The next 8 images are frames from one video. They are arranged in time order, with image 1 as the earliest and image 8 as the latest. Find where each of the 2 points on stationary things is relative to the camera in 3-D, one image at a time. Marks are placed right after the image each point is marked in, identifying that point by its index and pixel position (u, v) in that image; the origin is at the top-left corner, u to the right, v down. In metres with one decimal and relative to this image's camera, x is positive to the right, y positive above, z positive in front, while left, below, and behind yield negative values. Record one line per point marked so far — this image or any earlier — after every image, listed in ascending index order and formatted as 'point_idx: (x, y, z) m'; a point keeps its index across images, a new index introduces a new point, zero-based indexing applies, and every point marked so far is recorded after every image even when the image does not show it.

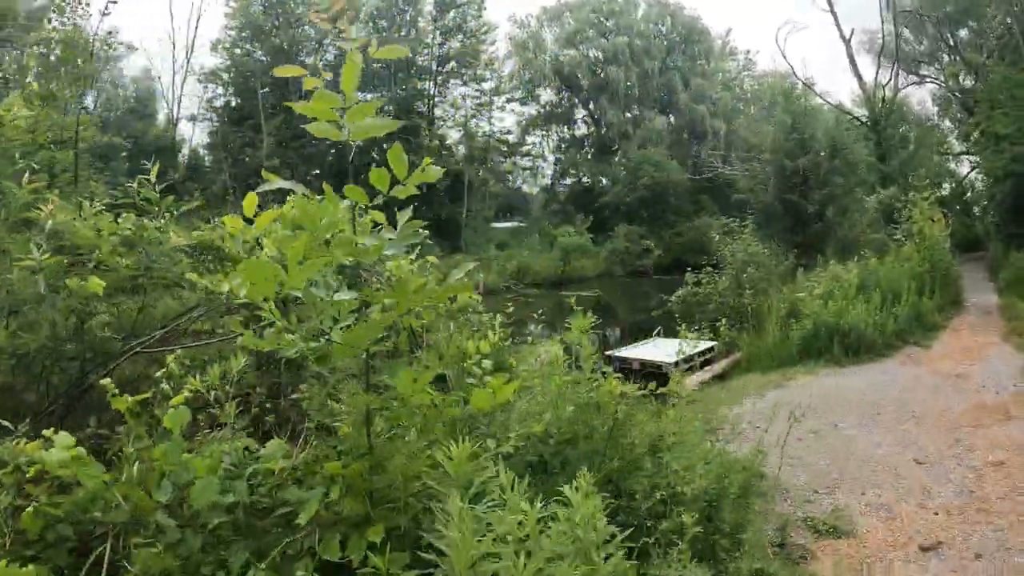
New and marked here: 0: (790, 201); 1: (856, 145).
0: (+5.7, +1.8, +12.9) m
1: (+7.2, +3.0, +13.1) m
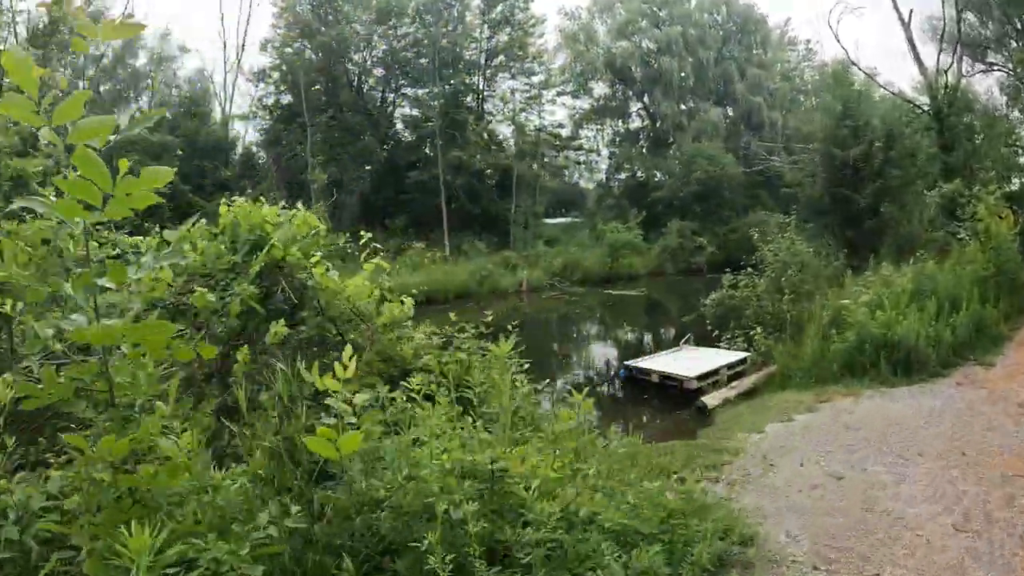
0: (+6.5, +1.8, +12.2) m
1: (+8.0, +3.0, +12.2) m
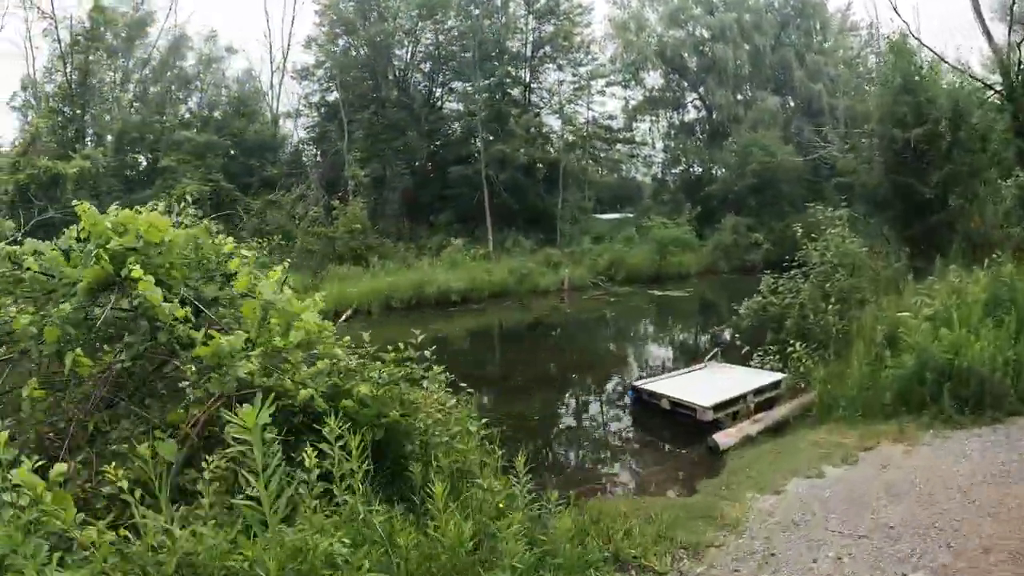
0: (+7.1, +1.8, +11.1) m
1: (+8.6, +3.0, +11.1) m
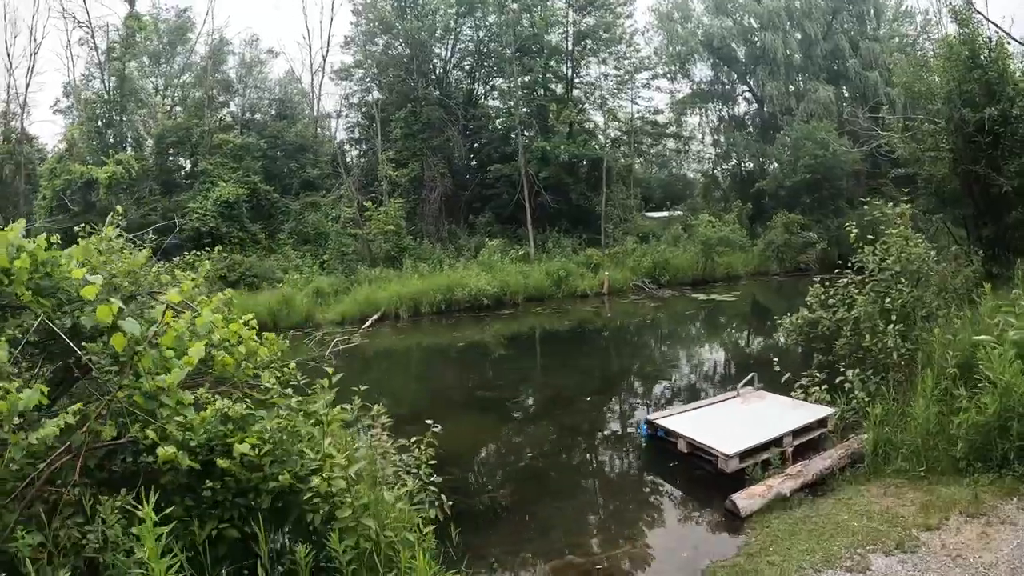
0: (+7.6, +1.8, +10.1) m
1: (+9.1, +3.0, +9.9) m
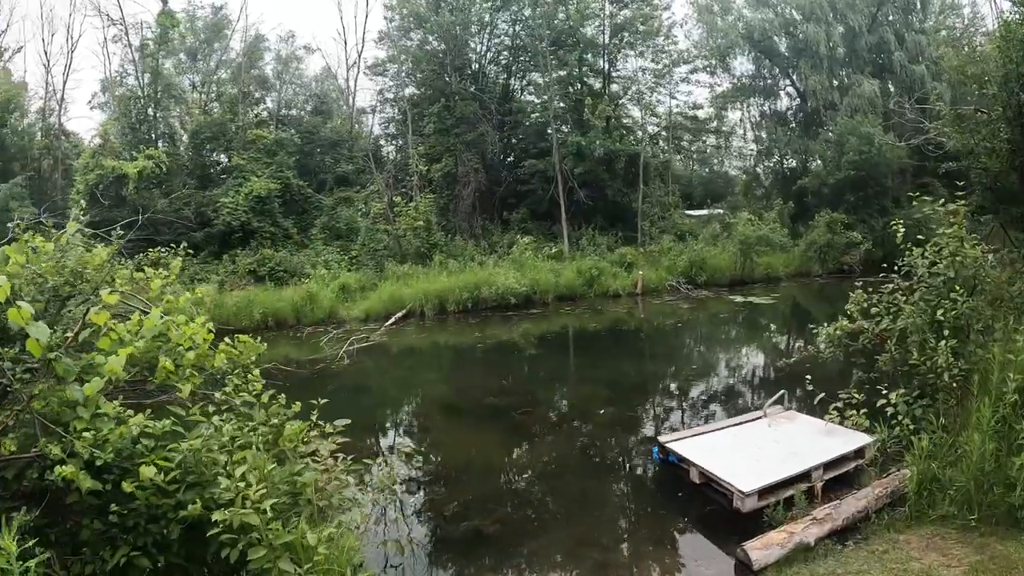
0: (+8.0, +1.7, +9.3) m
1: (+9.5, +2.9, +9.1) m
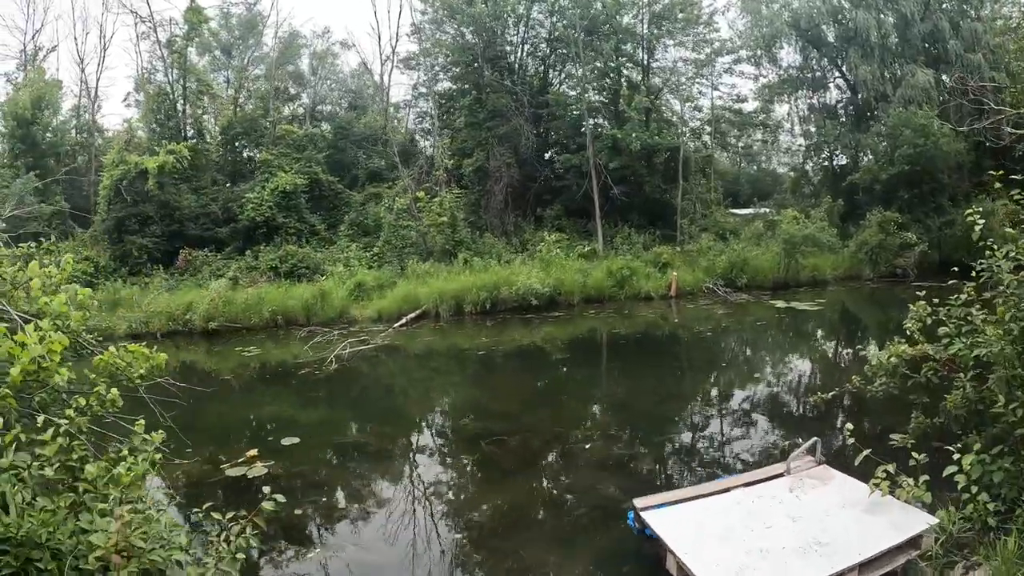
0: (+8.4, +1.6, +8.3) m
1: (+9.9, +2.7, +7.9) m
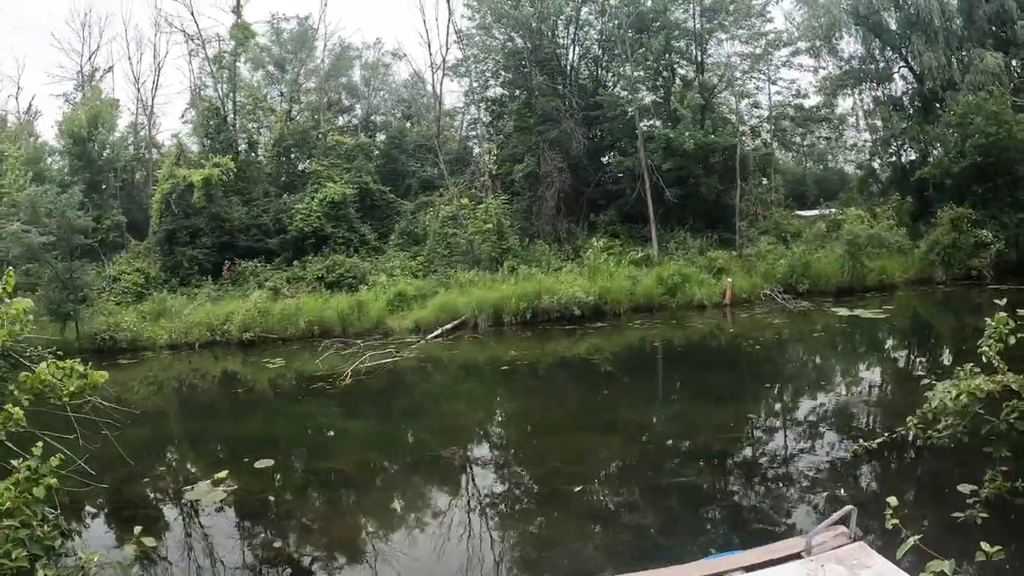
0: (+8.8, +1.5, +7.2) m
1: (+10.3, +2.7, +6.7) m
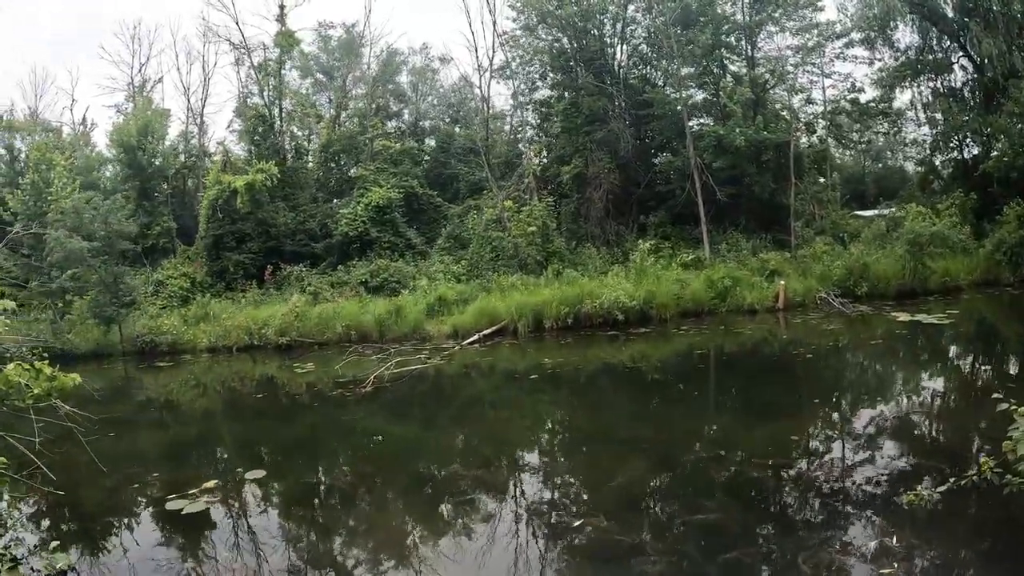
0: (+9.3, +1.5, +6.4) m
1: (+10.7, +2.7, +5.8) m
